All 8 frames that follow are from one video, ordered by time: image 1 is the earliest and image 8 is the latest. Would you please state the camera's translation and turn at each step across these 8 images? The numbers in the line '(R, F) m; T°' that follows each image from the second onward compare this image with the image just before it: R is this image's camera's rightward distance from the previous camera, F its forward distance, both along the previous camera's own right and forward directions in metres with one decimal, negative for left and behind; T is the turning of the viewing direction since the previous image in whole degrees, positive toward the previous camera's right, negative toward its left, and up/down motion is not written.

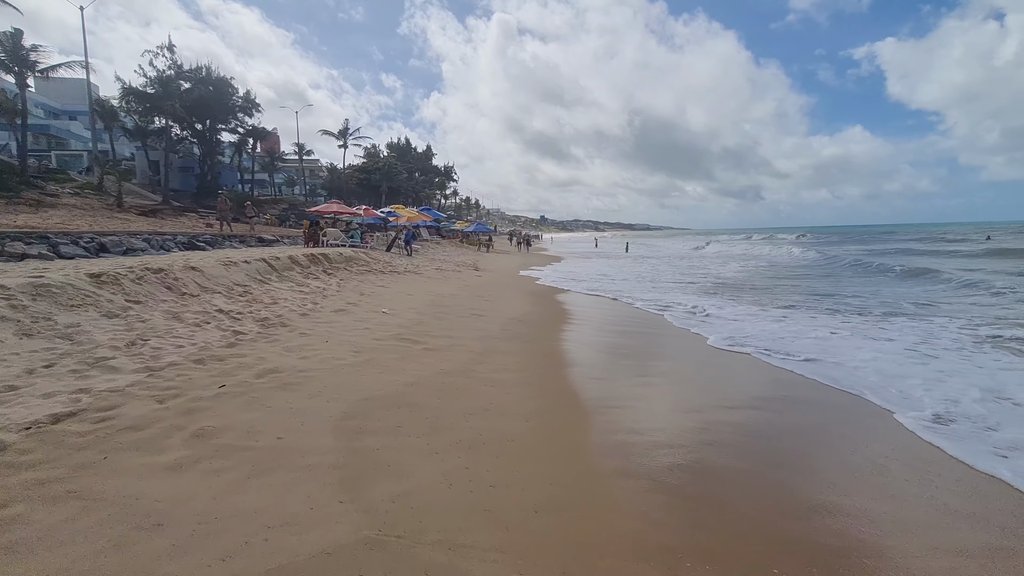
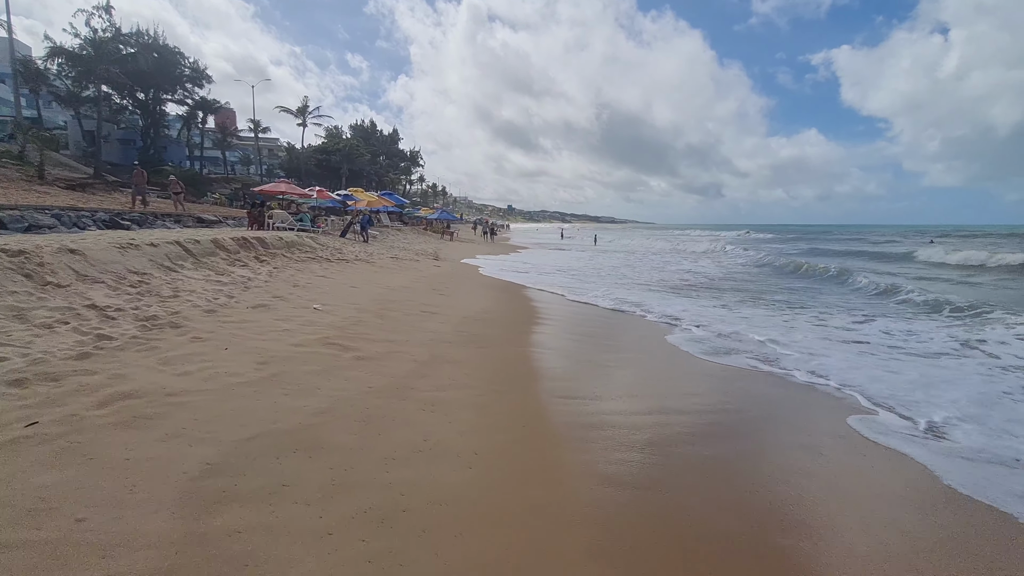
(+0.1, +1.0) m; +4°
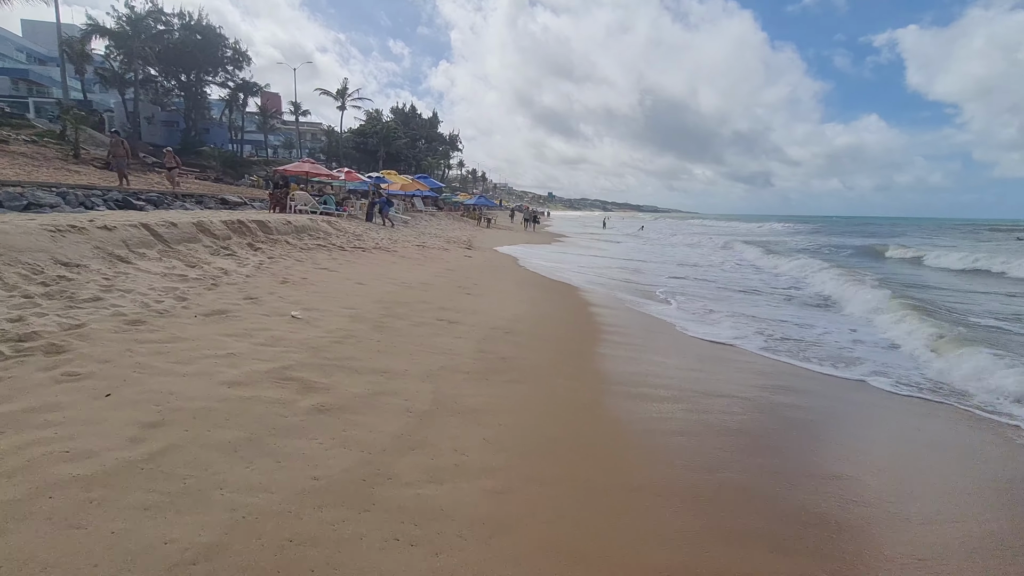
(-0.1, +1.8) m; -4°
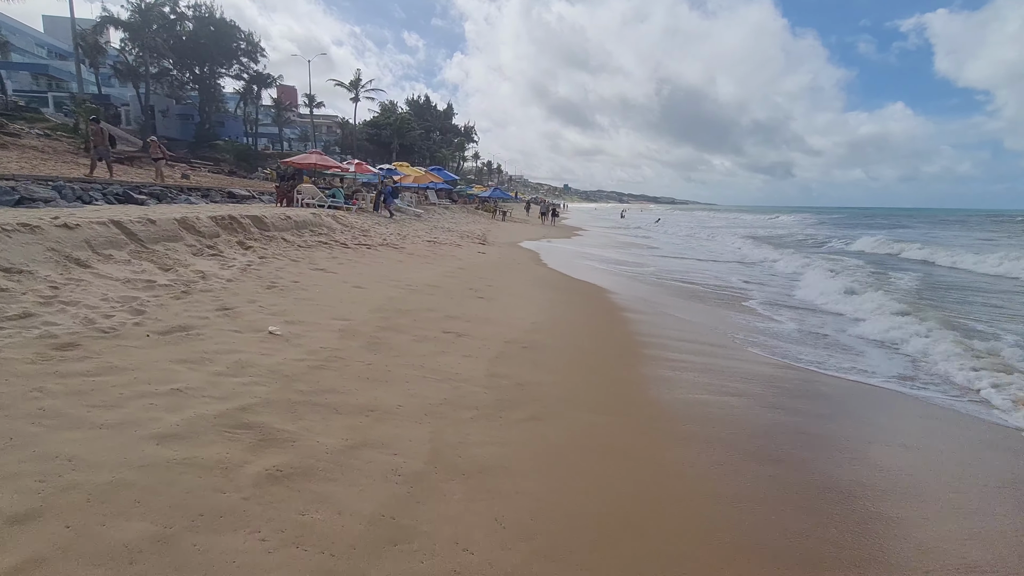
(0.0, +0.9) m; -2°
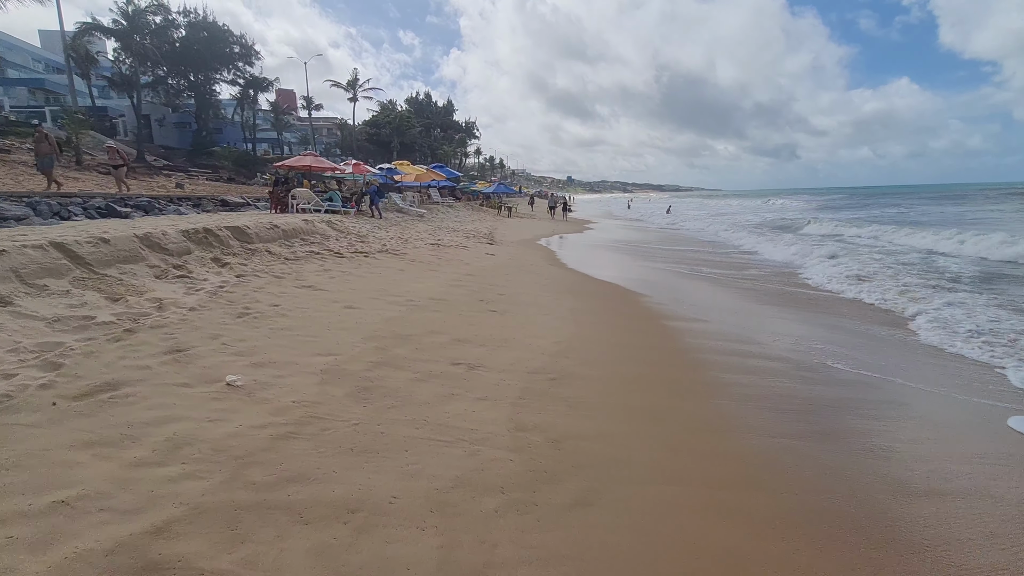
(-0.1, +1.0) m; -1°
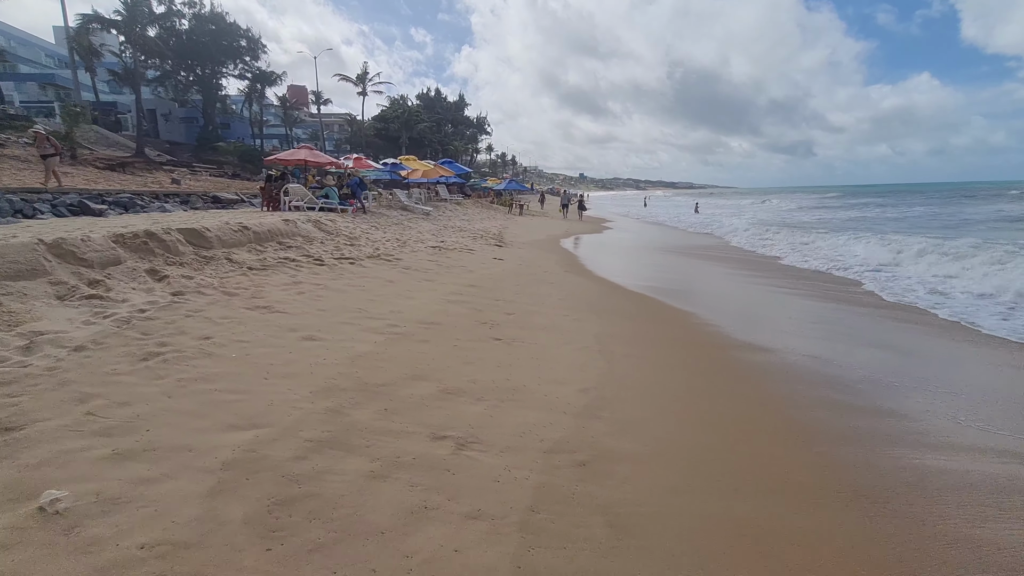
(0.0, +1.4) m; -1°
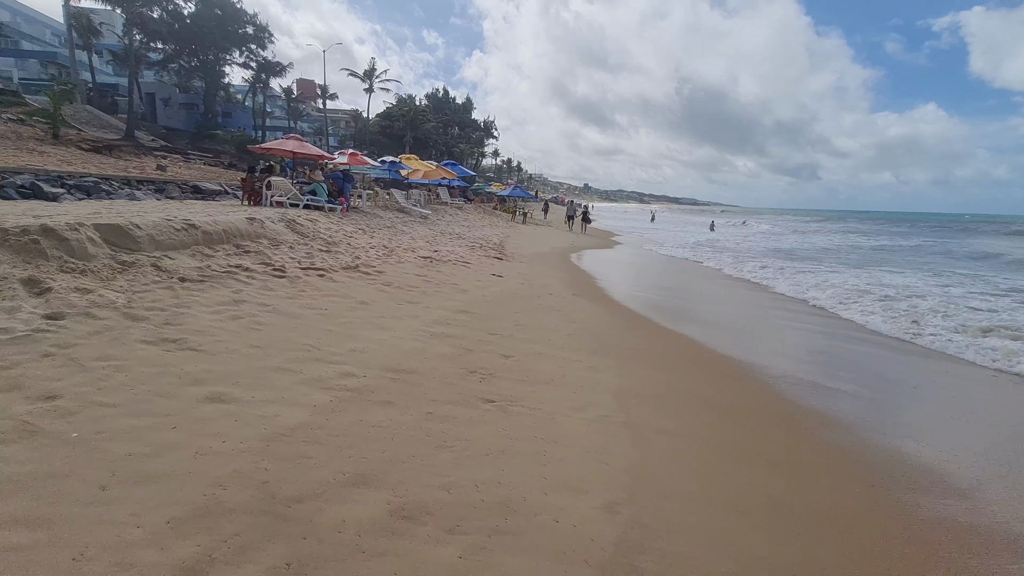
(0.0, +1.3) m; 0°
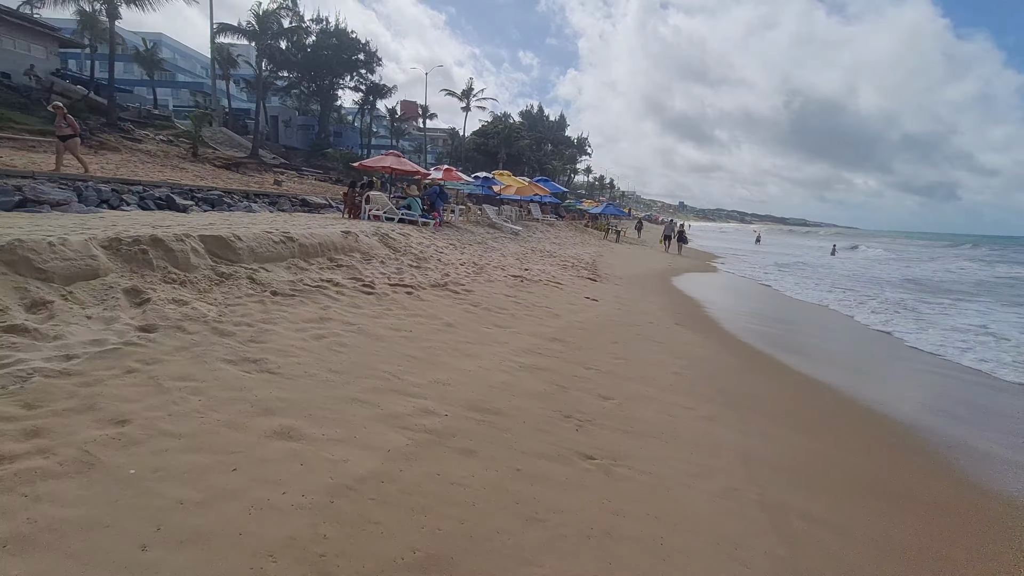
(-0.1, +0.5) m; -10°
